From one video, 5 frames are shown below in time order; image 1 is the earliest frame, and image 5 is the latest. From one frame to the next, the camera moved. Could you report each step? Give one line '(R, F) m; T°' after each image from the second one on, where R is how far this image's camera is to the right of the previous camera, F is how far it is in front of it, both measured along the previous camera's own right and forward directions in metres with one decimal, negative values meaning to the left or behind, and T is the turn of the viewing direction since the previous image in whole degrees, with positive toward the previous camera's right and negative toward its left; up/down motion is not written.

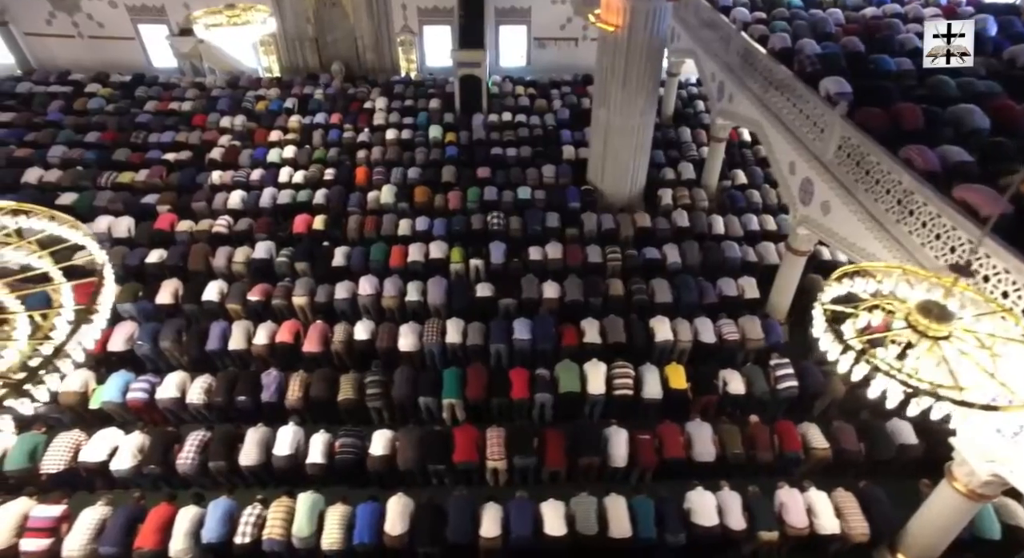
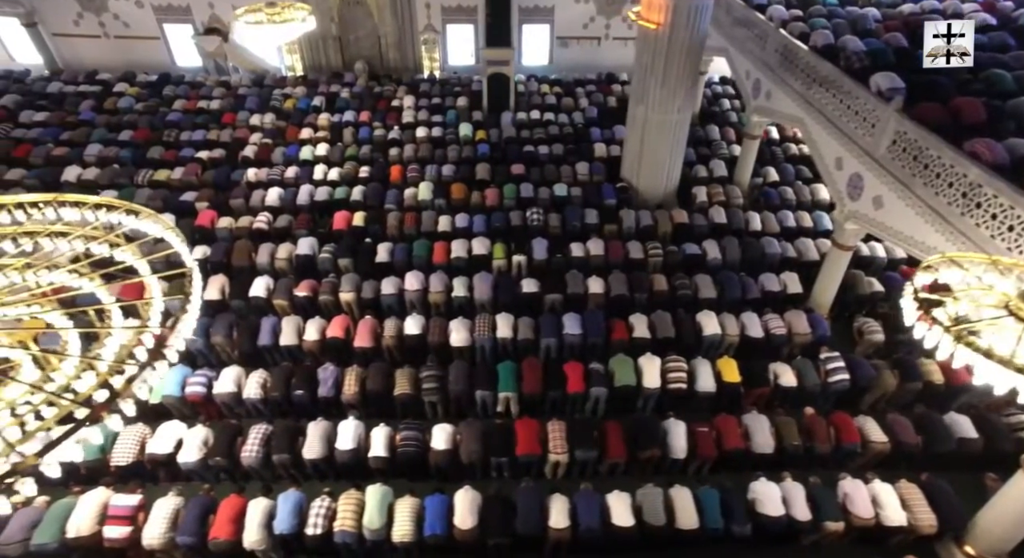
(-0.5, 0.0) m; 0°
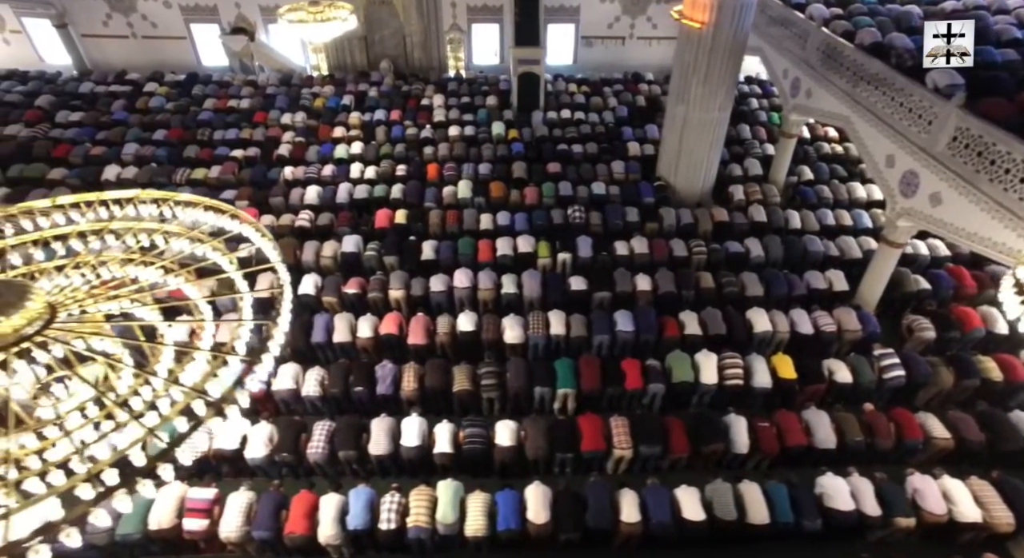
(-0.6, 0.0) m; 0°
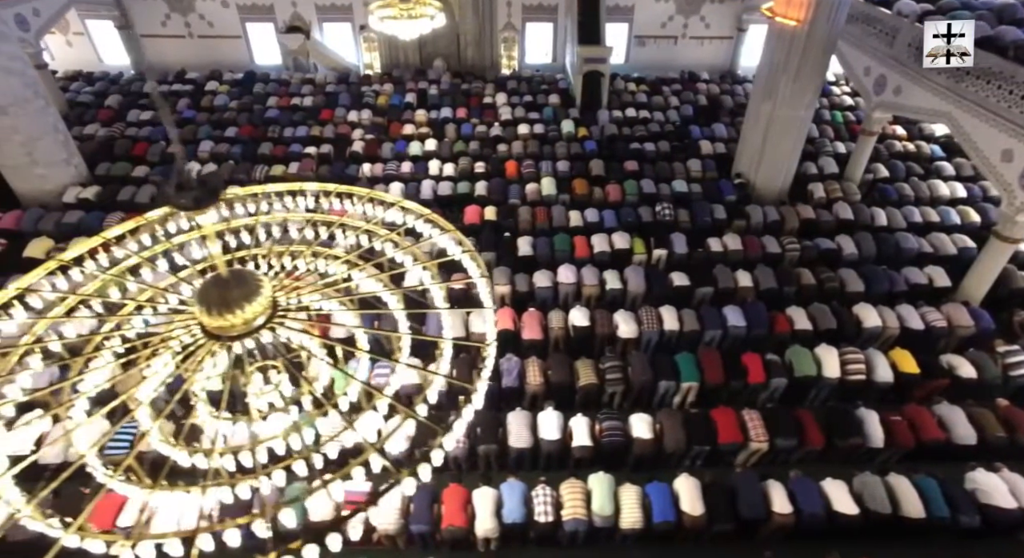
(-1.2, 0.0) m; 0°
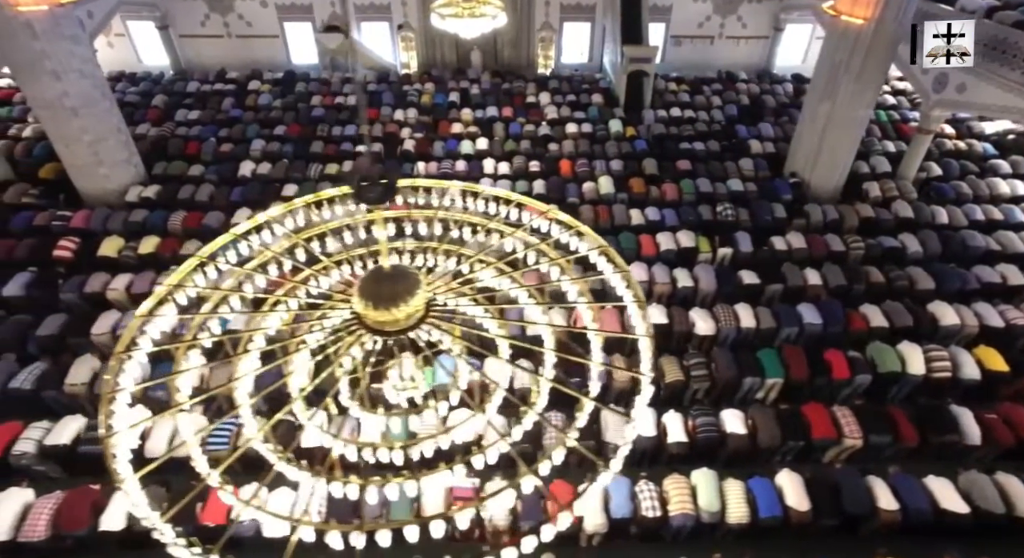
(-0.8, 0.0) m; 0°
